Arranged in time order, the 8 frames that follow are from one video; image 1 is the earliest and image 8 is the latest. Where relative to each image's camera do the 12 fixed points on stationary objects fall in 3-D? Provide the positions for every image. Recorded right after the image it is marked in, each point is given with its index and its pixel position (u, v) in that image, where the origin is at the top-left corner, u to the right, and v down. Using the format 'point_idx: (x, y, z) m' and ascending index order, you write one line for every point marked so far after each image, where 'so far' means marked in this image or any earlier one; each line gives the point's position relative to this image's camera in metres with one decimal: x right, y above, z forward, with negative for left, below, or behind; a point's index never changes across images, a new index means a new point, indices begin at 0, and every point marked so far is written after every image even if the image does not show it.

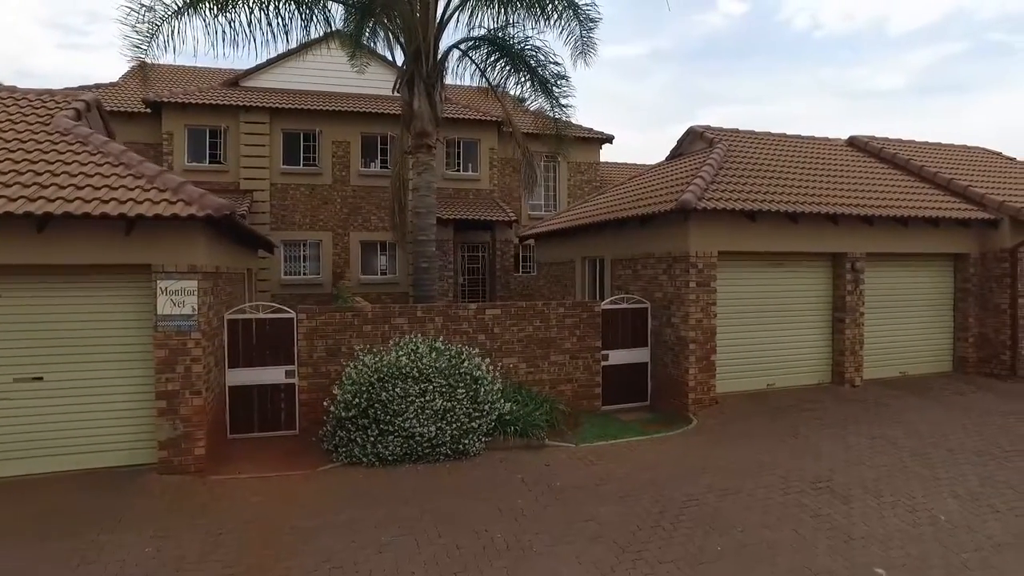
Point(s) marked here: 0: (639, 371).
0: (+1.9, -1.2, +9.7) m
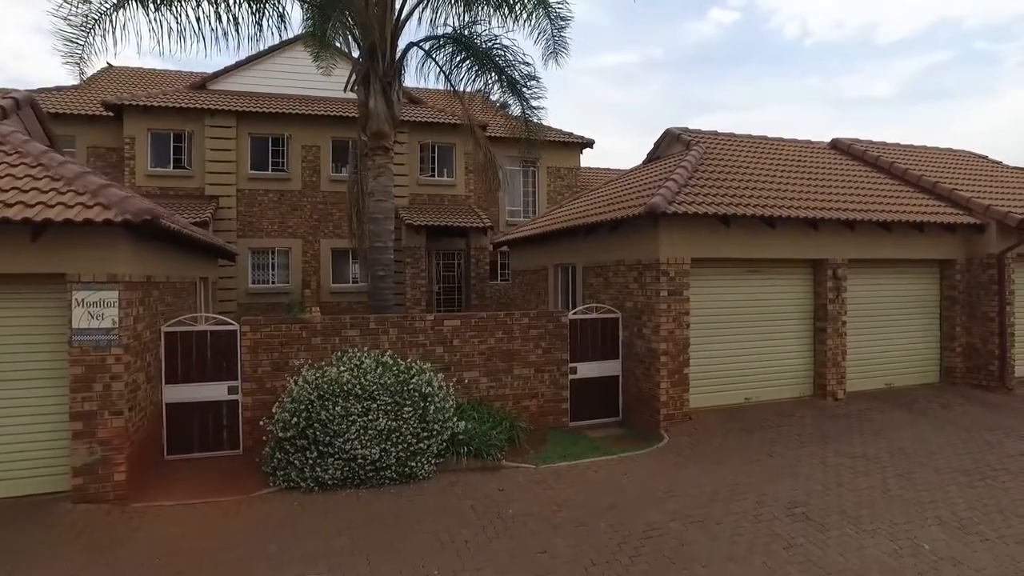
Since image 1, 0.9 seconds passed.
0: (+1.4, -1.4, +9.2) m
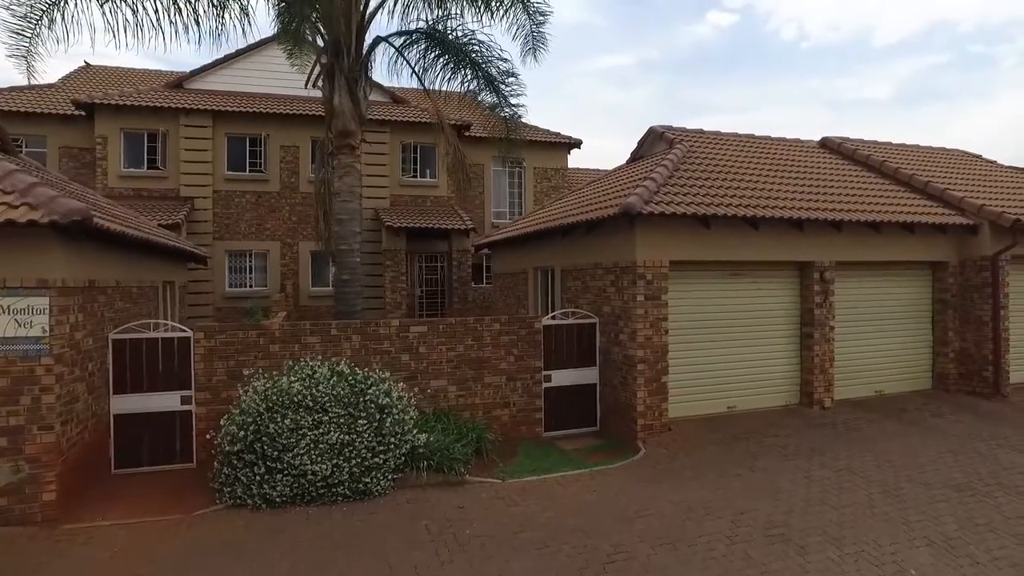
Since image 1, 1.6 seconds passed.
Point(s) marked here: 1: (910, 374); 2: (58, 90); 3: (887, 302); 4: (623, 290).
0: (+1.0, -1.4, +8.8) m
1: (+6.0, -1.3, +9.8) m
2: (-10.4, +4.5, +14.9) m
3: (+5.6, -0.2, +9.7) m
4: (+1.4, 0.0, +8.2) m
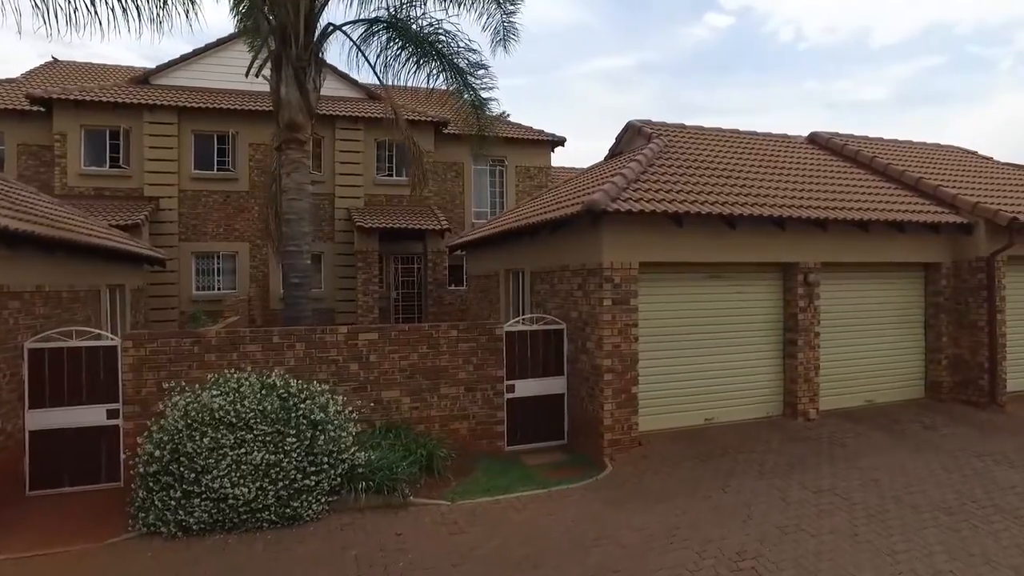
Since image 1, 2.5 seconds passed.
0: (+0.5, -1.5, +8.2) m
1: (+5.5, -1.3, +9.3) m
2: (-10.9, +4.5, +14.4) m
3: (+5.1, -0.2, +9.1) m
4: (+0.9, -0.1, +7.6) m
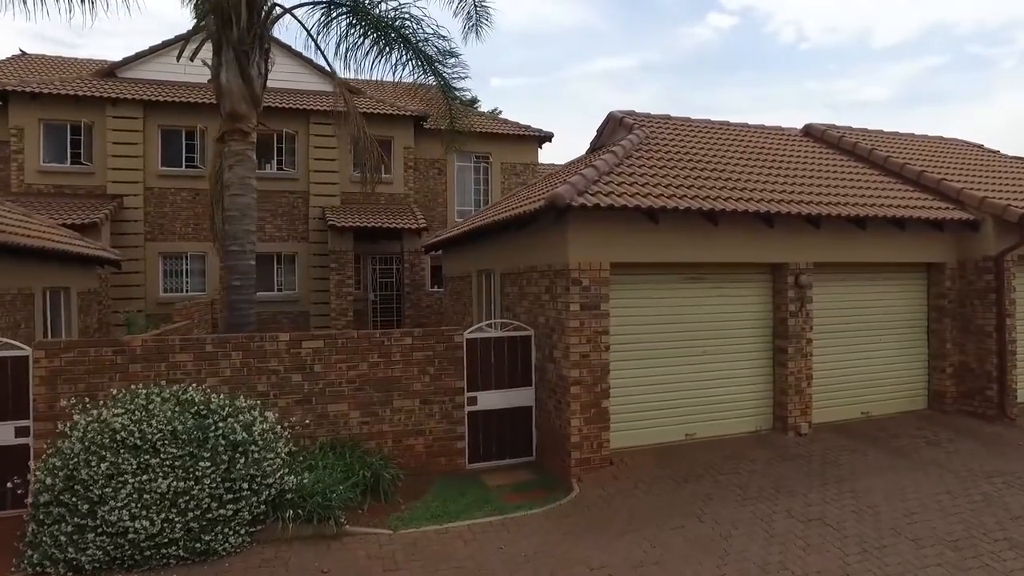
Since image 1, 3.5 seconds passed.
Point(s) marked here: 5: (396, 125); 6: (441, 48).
0: (+0.1, -1.5, +7.5) m
1: (+5.1, -1.4, +8.5) m
2: (-11.3, +4.4, +13.7) m
3: (+4.7, -0.3, +8.4) m
4: (+0.5, -0.1, +6.9) m
5: (-2.7, +3.8, +15.1) m
6: (-1.1, +3.6, +9.8) m
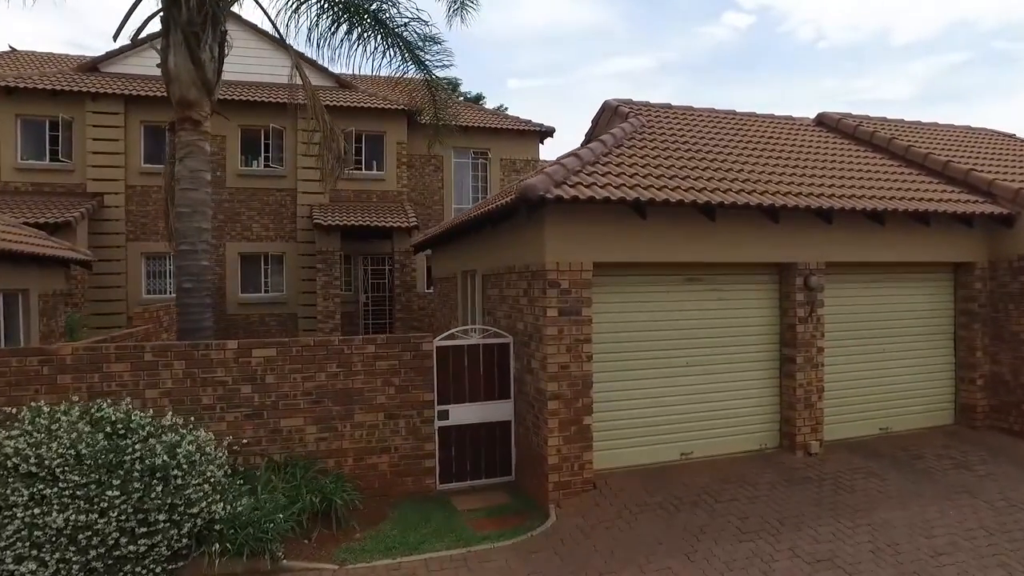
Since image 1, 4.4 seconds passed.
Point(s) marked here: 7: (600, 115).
0: (-0.2, -1.5, +6.8) m
1: (+4.9, -1.4, +7.7) m
2: (-11.4, +4.4, +13.3) m
3: (+4.4, -0.3, +7.6) m
4: (+0.2, -0.1, +6.2) m
5: (-2.7, +3.8, +14.5) m
6: (-1.3, +3.6, +9.2) m
7: (+1.3, +2.6, +9.7) m
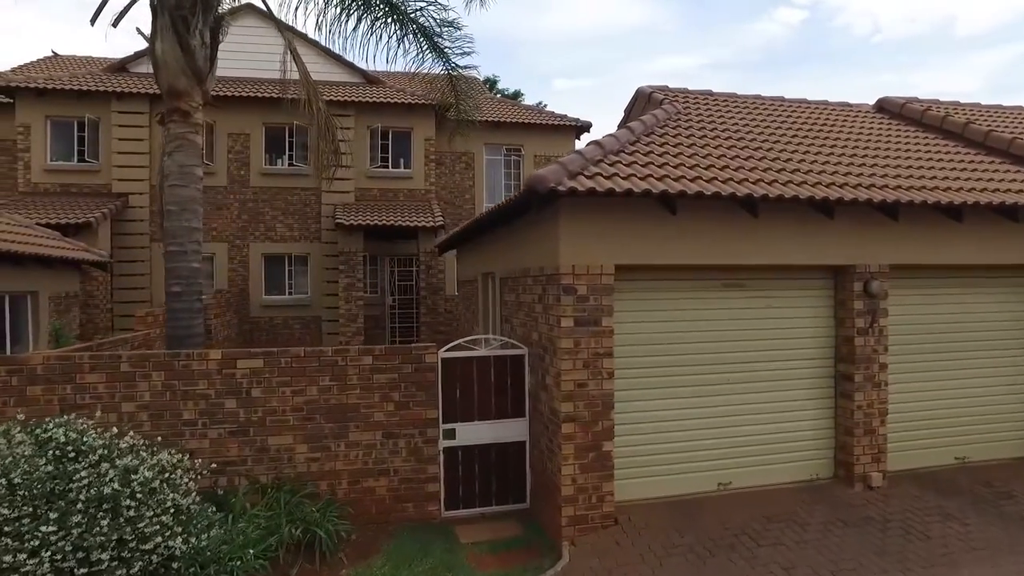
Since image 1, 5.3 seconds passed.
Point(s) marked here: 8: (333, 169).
0: (0.0, -1.6, +6.1) m
1: (+5.1, -1.5, +6.7) m
2: (-10.7, +4.4, +13.4) m
3: (+4.6, -0.4, +6.5) m
4: (+0.3, -0.2, +5.4) m
5: (-2.1, +3.7, +14.0) m
6: (-0.9, +3.5, +8.5) m
7: (+1.6, +2.5, +8.9) m
8: (-2.2, +1.4, +7.7) m
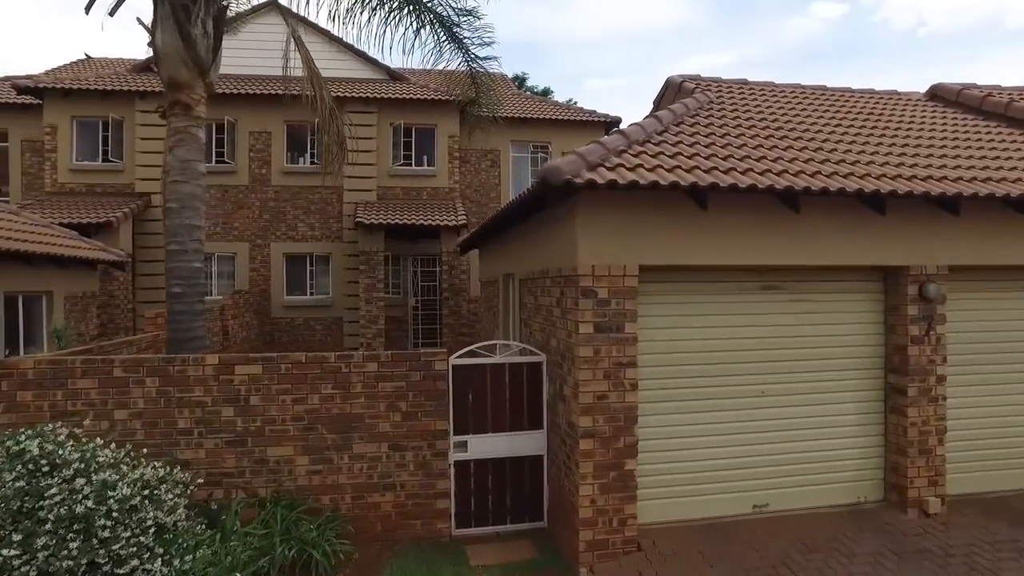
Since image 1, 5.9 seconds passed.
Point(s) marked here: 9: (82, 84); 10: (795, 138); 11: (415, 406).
0: (+0.1, -1.6, +5.7) m
1: (+5.2, -1.5, +6.0) m
2: (-10.2, +4.4, +13.5) m
3: (+4.8, -0.4, +5.9) m
4: (+0.4, -0.2, +5.0) m
5: (-1.5, +3.7, +13.6) m
6: (-0.7, +3.5, +8.1) m
7: (+1.9, +2.5, +8.3) m
8: (-1.9, +1.4, +7.4) m
9: (-8.2, +3.9, +12.5) m
10: (+2.6, +1.4, +6.0) m
11: (-0.8, -1.0, +5.4) m
